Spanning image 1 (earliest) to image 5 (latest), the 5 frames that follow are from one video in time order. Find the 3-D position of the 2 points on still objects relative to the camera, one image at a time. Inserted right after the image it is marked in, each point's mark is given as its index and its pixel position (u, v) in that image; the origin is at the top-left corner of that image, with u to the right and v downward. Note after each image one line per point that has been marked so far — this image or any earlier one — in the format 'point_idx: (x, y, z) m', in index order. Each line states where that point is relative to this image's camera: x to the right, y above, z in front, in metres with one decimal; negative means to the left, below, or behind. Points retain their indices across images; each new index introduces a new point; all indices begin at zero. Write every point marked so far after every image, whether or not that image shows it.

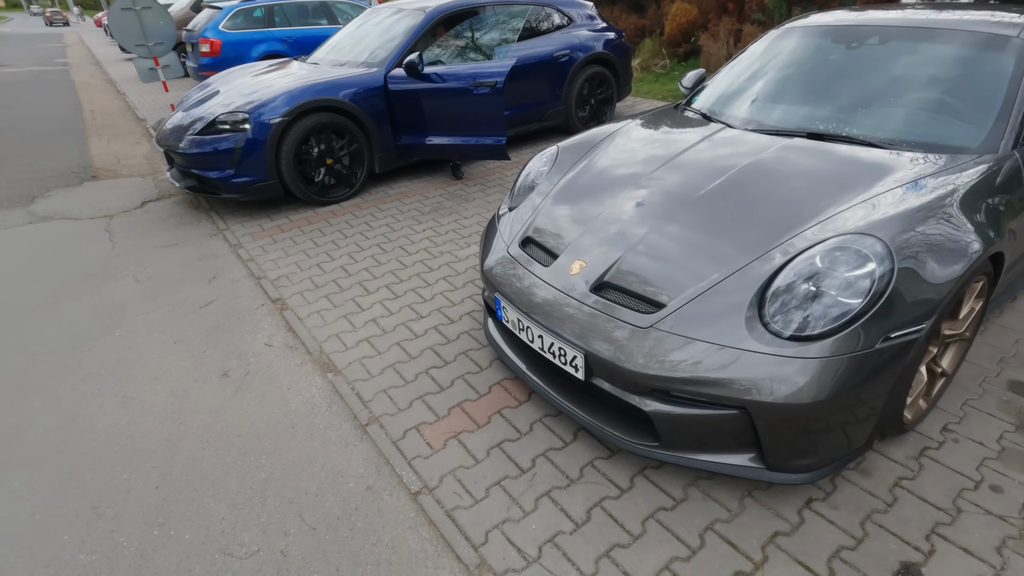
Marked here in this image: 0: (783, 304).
0: (+1.0, -0.1, +1.9) m
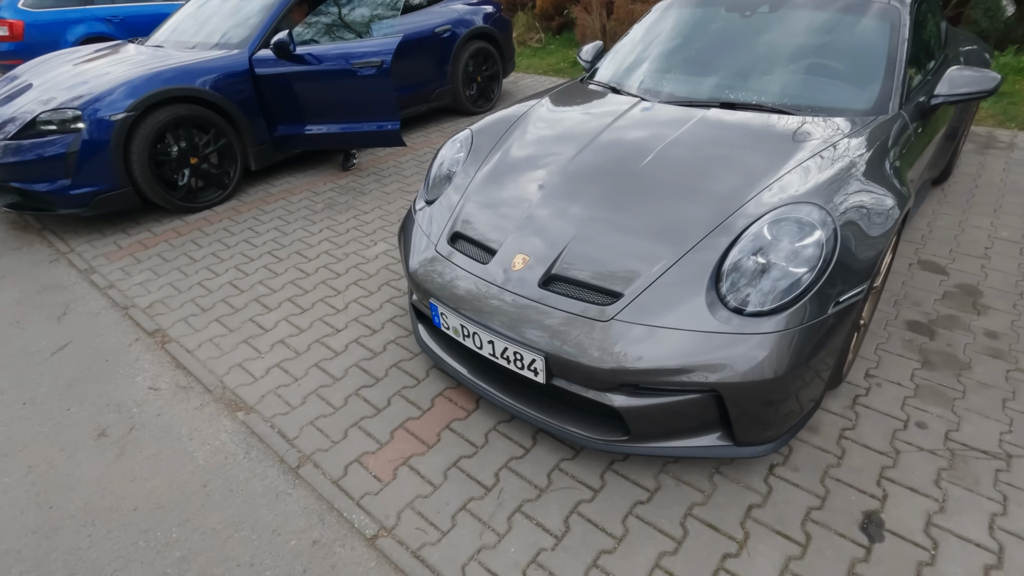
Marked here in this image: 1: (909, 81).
0: (+0.8, 0.0, +1.9) m
1: (+2.1, +1.1, +2.9) m
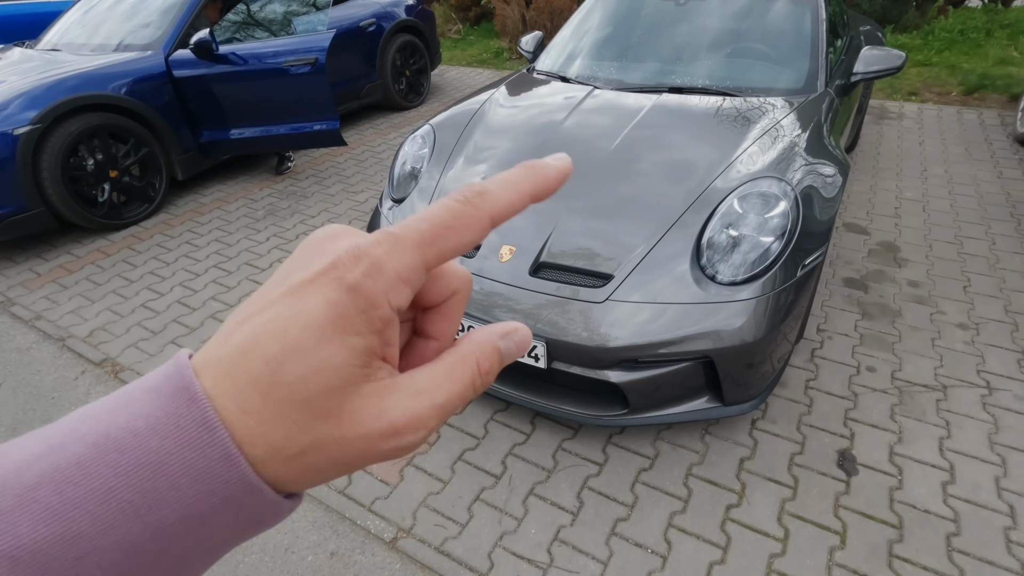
0: (+0.8, +0.1, +2.0) m
1: (+1.9, +1.3, +3.1) m
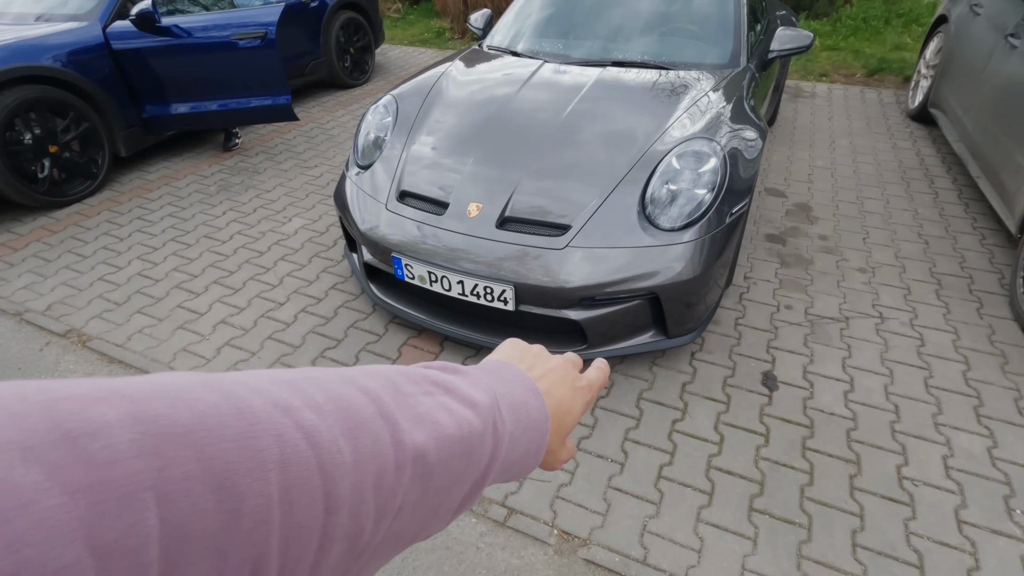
0: (+0.6, +0.4, +2.3) m
1: (+1.6, +1.6, +3.5) m
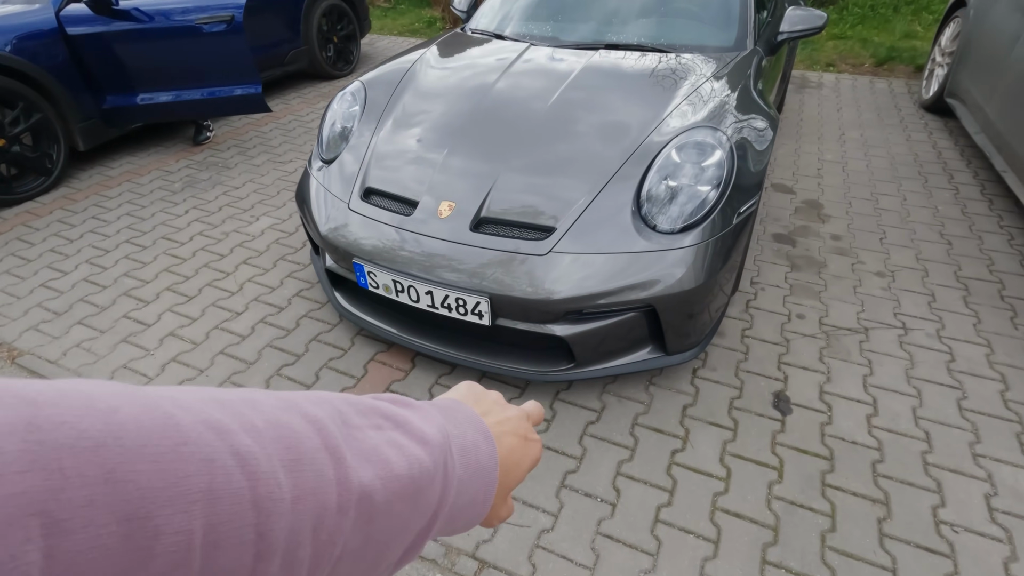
0: (+0.5, +0.3, +2.0) m
1: (+1.5, +1.6, +3.2) m
